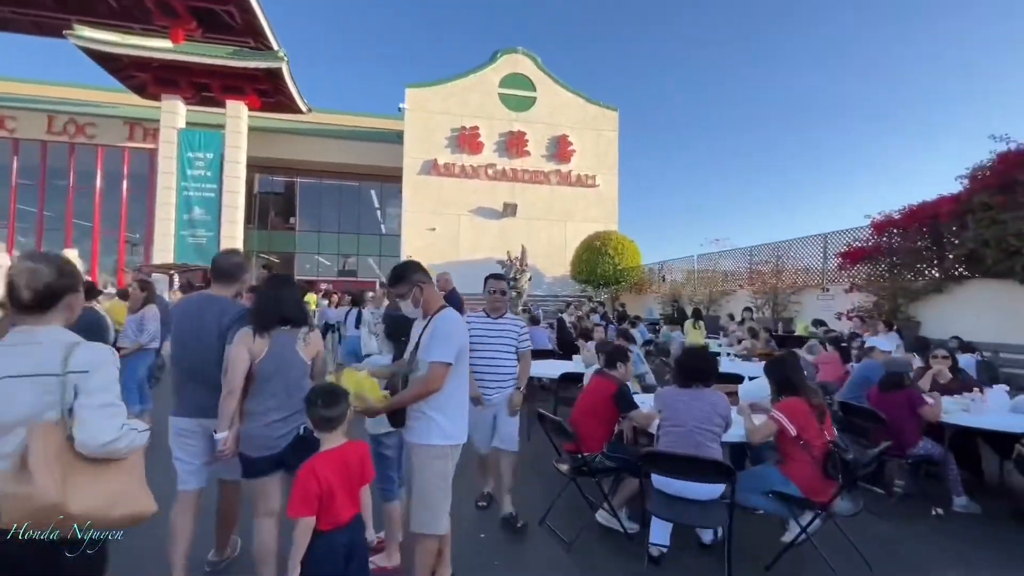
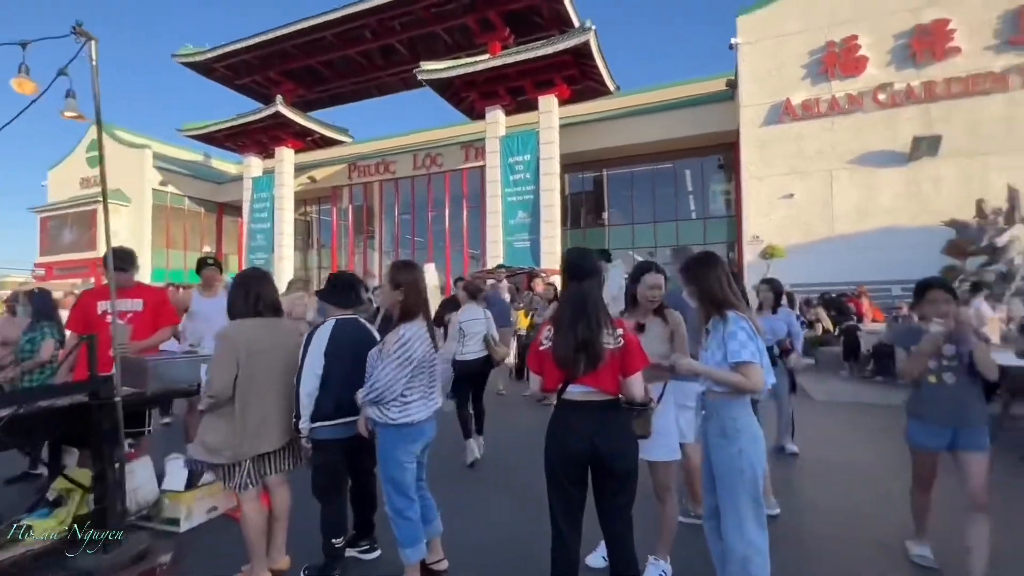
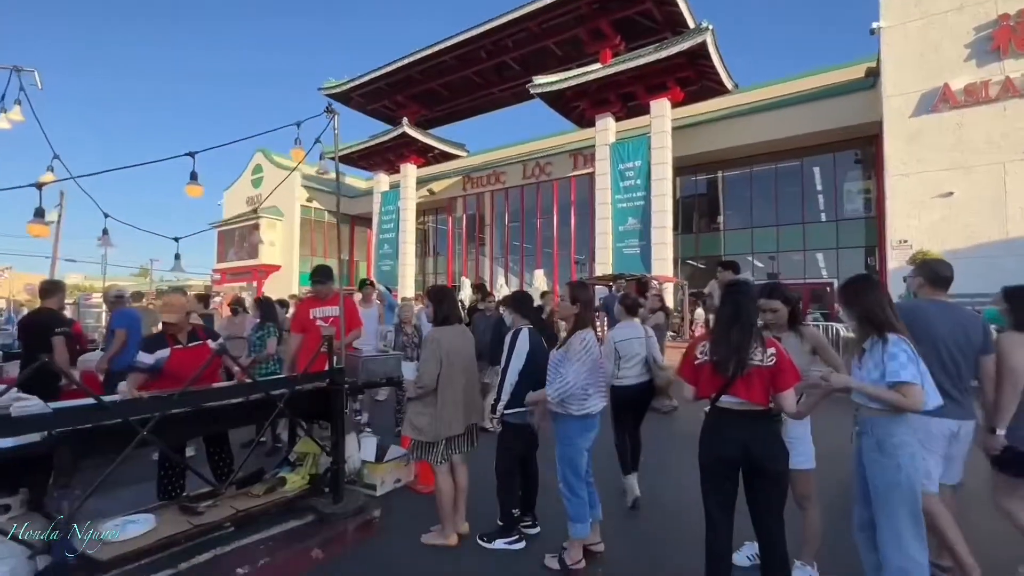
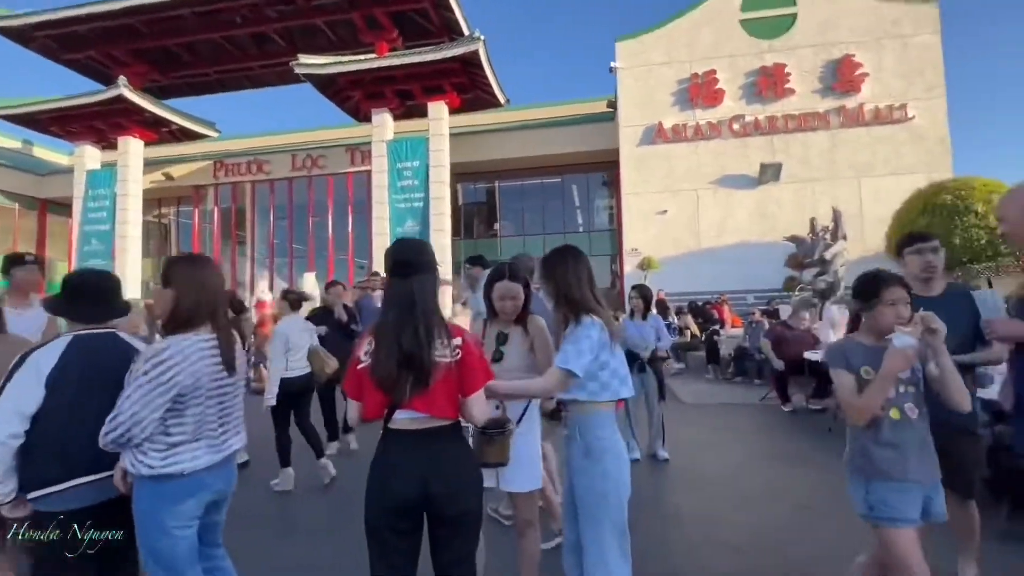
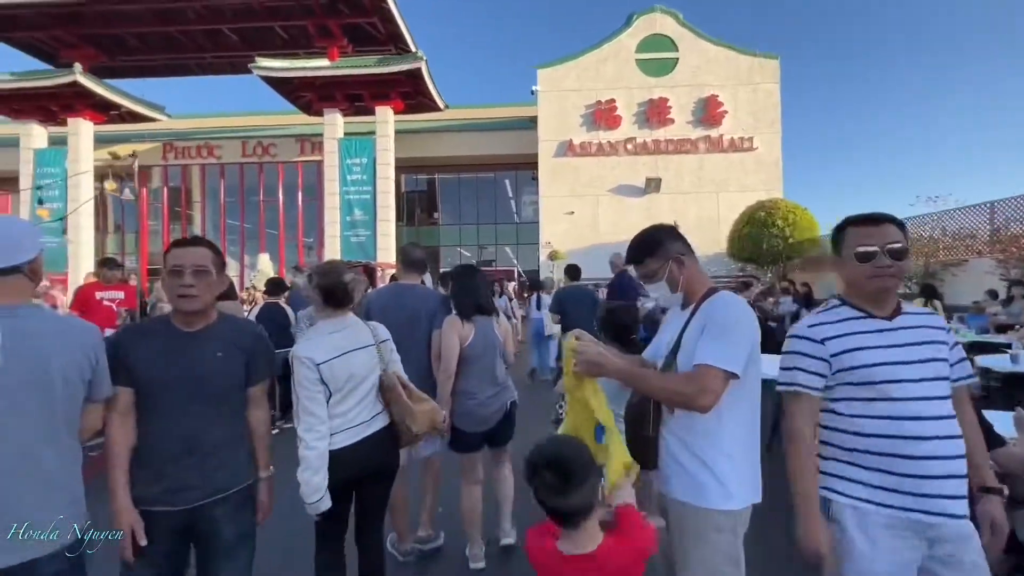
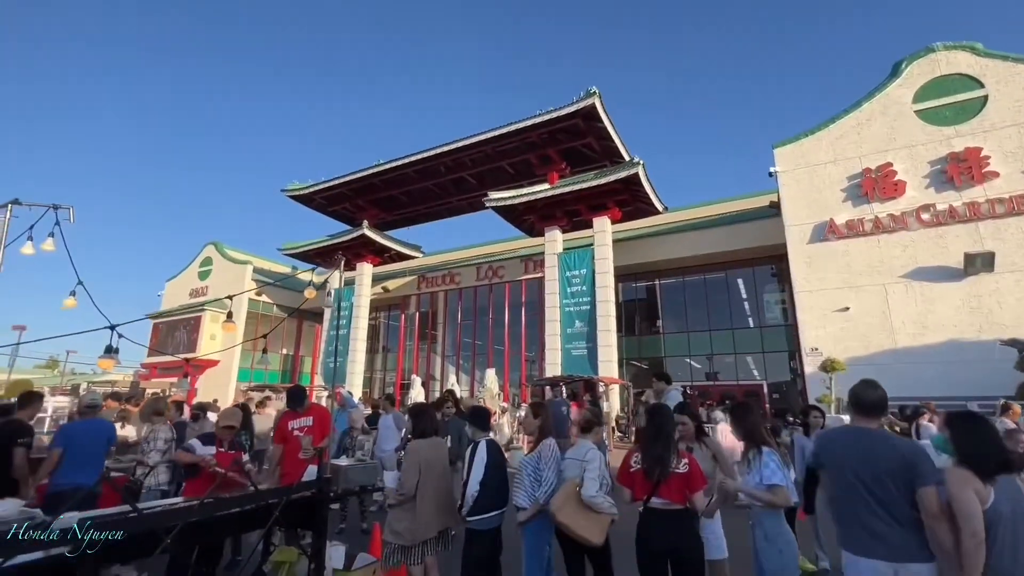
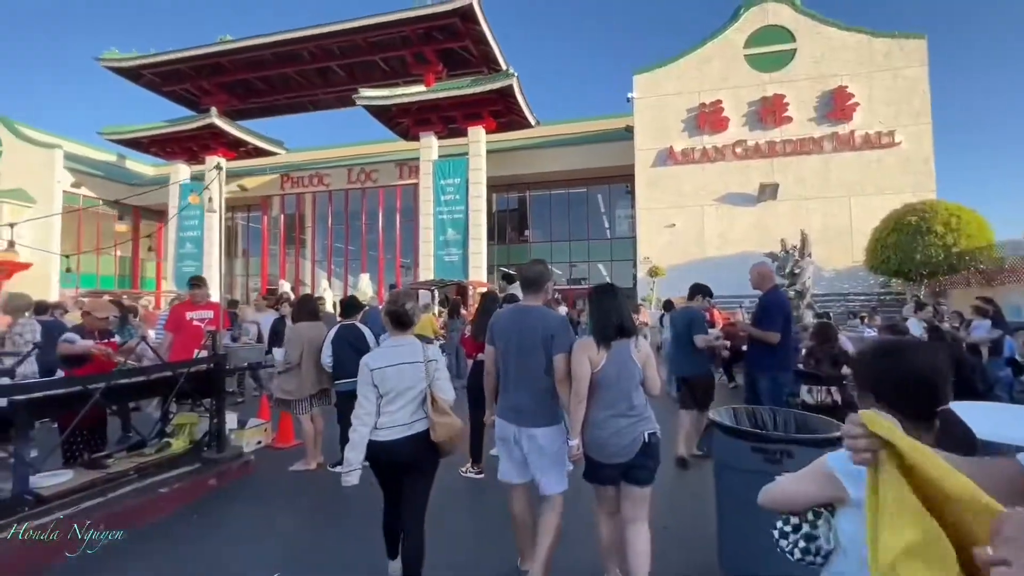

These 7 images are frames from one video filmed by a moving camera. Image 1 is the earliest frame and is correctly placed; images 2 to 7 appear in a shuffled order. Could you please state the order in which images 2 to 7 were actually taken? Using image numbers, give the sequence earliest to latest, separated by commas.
5, 7, 6, 3, 2, 4
